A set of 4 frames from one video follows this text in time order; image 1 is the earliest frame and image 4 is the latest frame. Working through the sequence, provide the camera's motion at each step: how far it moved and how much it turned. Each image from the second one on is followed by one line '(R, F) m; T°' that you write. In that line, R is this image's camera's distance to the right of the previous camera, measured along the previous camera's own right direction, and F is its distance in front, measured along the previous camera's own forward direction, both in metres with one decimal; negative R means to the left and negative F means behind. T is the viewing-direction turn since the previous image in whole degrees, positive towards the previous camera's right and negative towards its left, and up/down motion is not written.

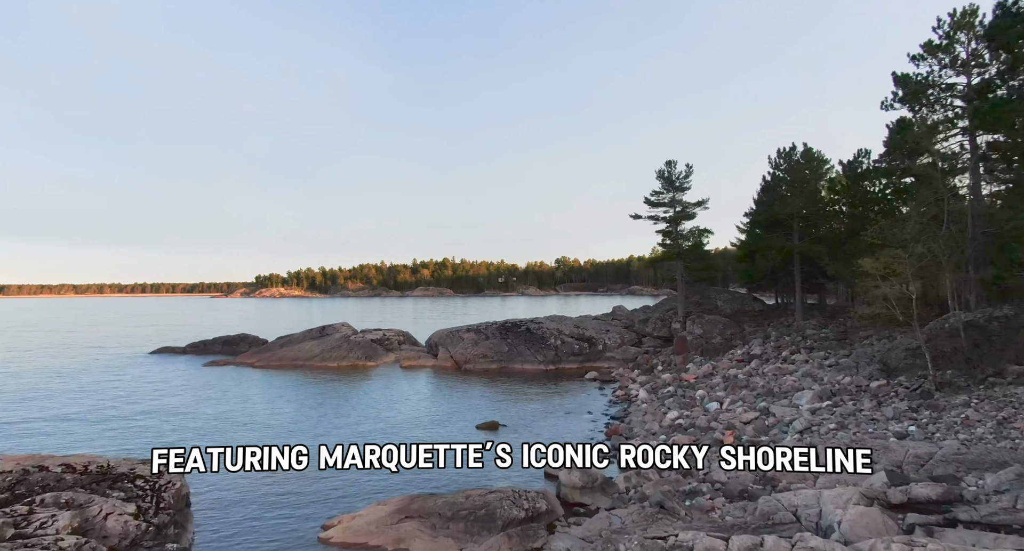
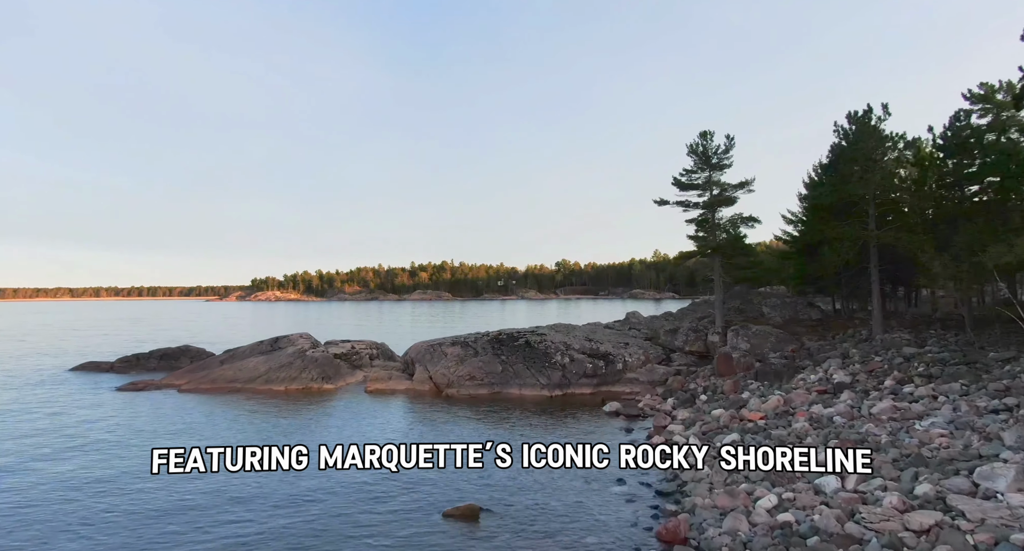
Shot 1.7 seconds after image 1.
(+0.2, +7.2) m; 0°
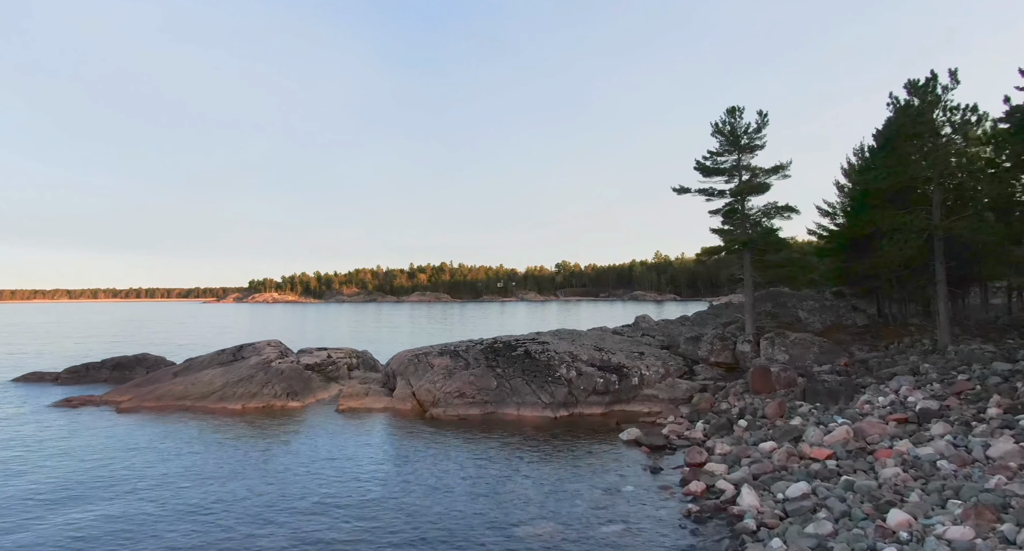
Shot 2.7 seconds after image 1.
(+0.1, +4.0) m; 0°
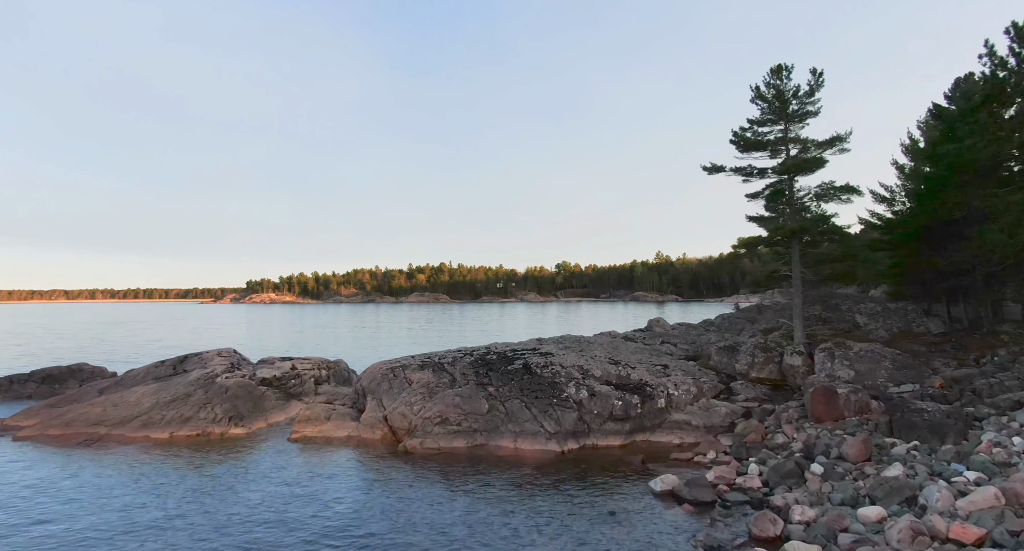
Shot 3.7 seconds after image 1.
(+0.1, +4.6) m; 0°
